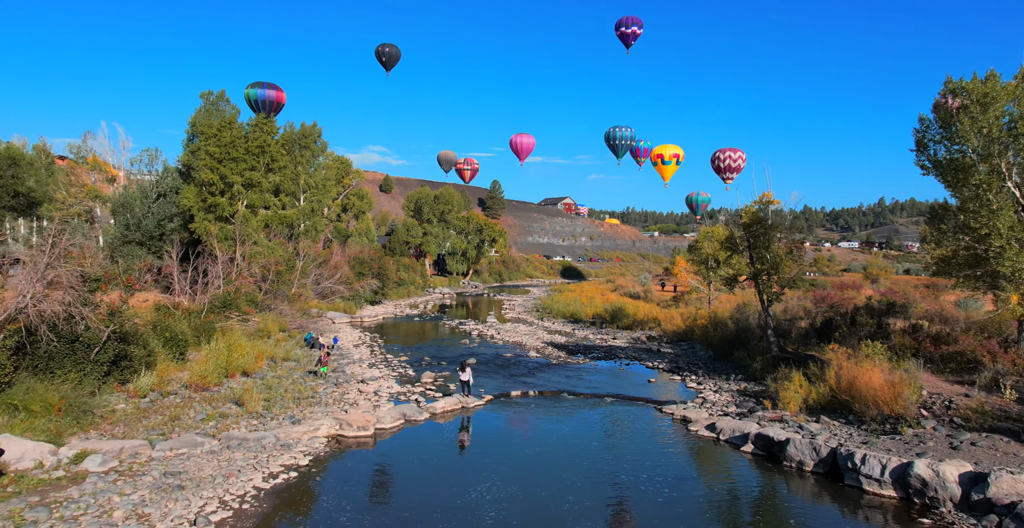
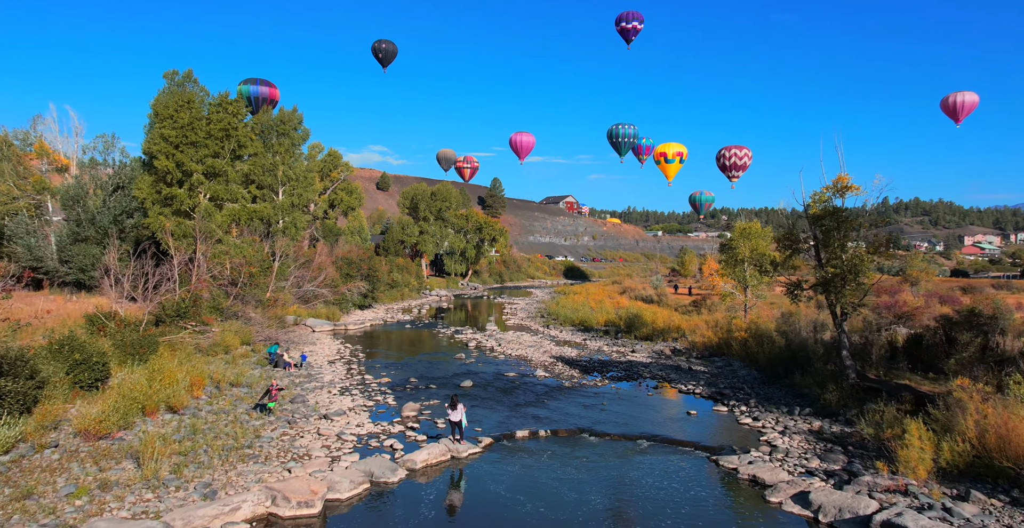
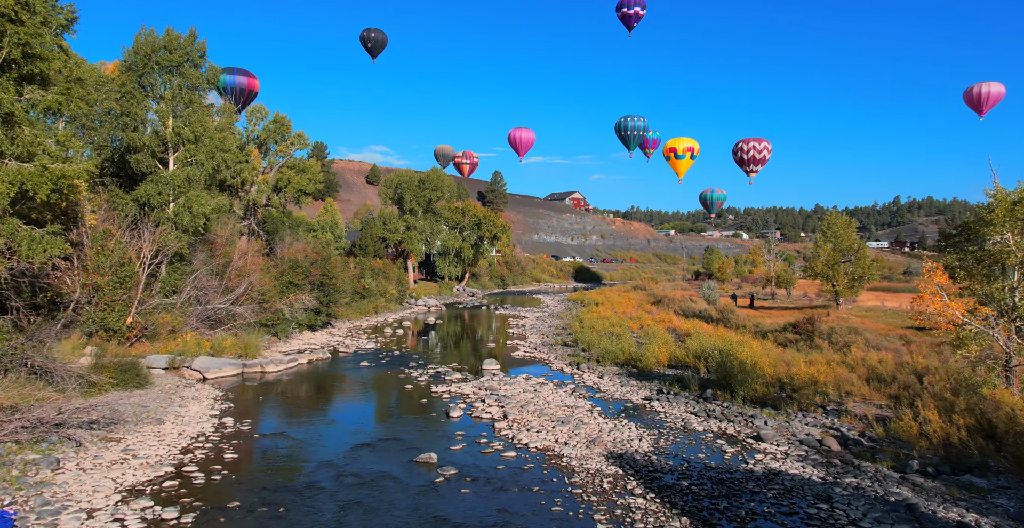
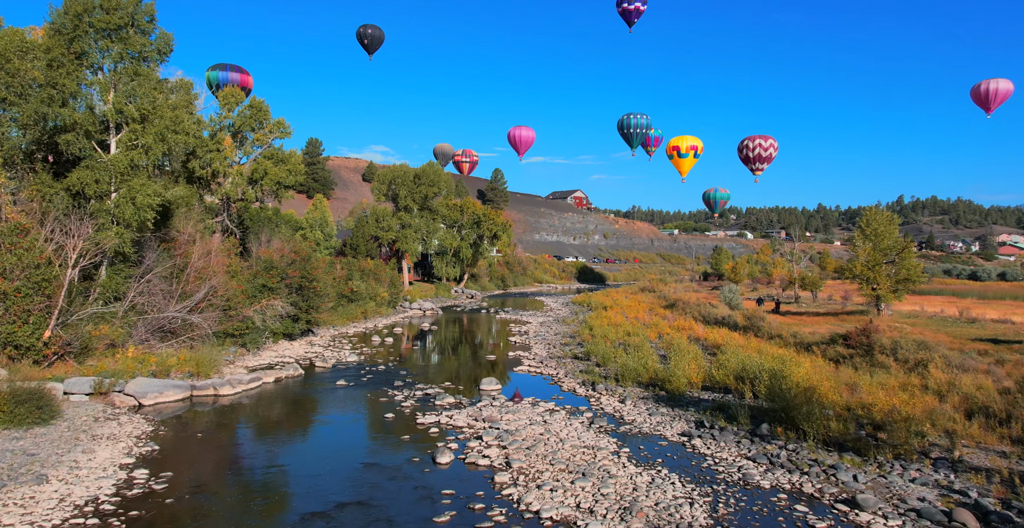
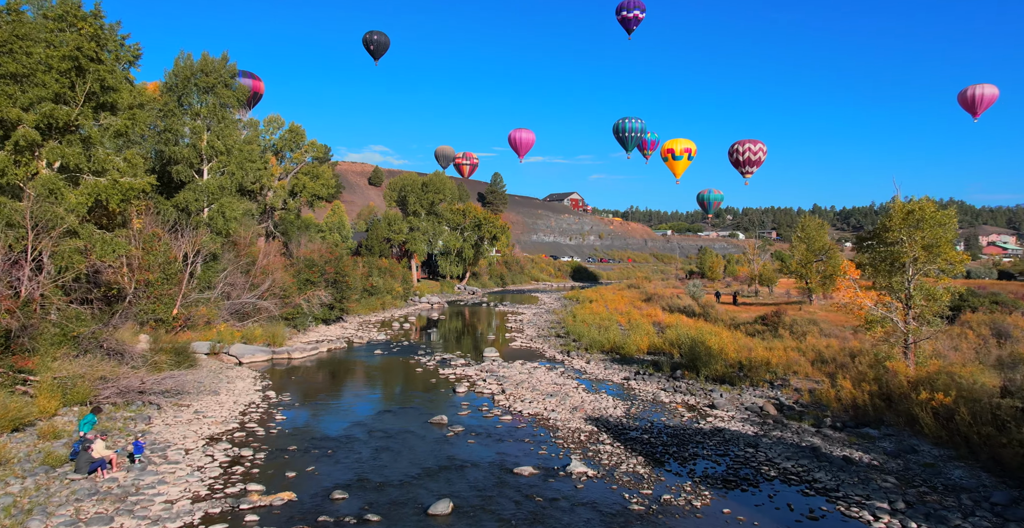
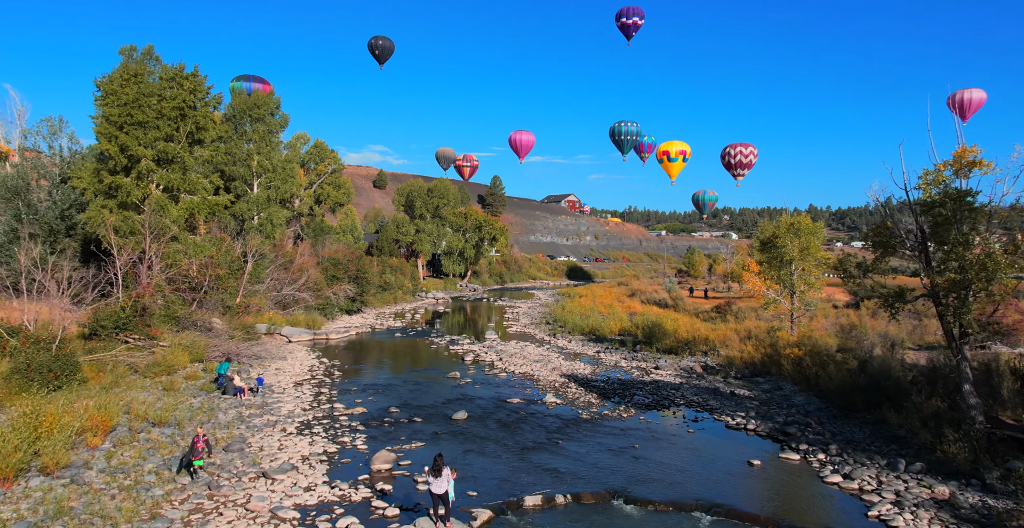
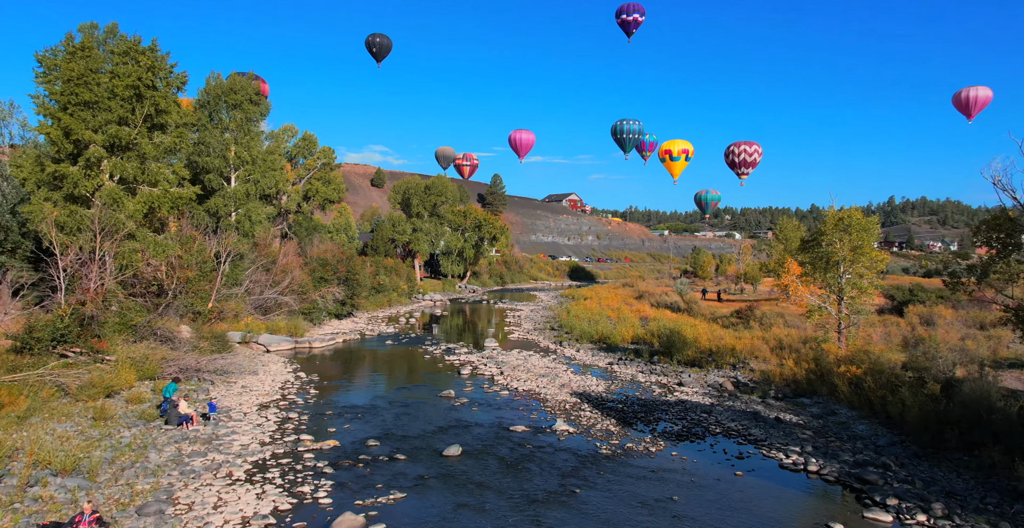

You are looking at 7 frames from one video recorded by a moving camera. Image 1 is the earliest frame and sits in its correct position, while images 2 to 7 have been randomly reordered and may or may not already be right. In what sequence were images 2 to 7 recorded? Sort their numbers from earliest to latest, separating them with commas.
2, 6, 7, 5, 3, 4
